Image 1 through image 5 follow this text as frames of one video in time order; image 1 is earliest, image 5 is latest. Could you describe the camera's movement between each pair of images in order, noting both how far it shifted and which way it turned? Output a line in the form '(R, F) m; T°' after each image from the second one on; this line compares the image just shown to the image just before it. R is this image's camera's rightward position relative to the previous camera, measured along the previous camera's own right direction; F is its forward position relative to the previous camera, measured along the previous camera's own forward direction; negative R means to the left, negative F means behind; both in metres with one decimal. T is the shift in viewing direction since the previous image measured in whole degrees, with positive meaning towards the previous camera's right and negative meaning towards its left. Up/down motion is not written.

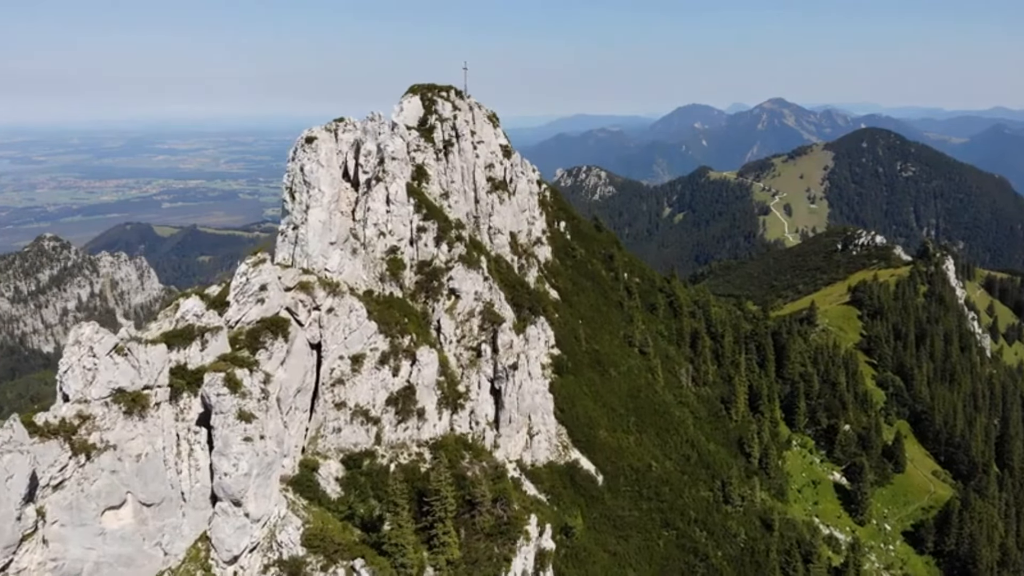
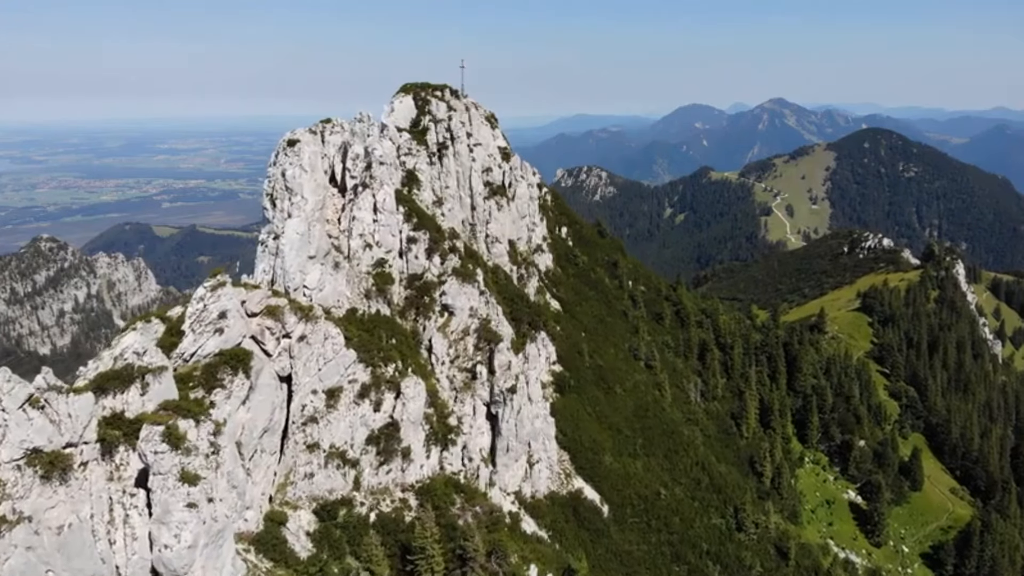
(+0.3, +6.7) m; 0°
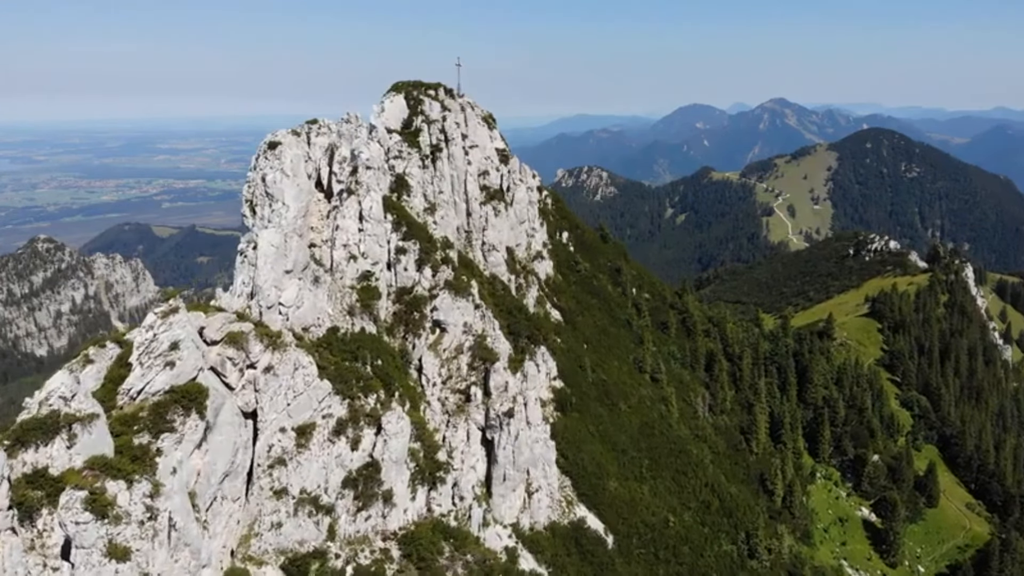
(+0.3, +5.8) m; 0°
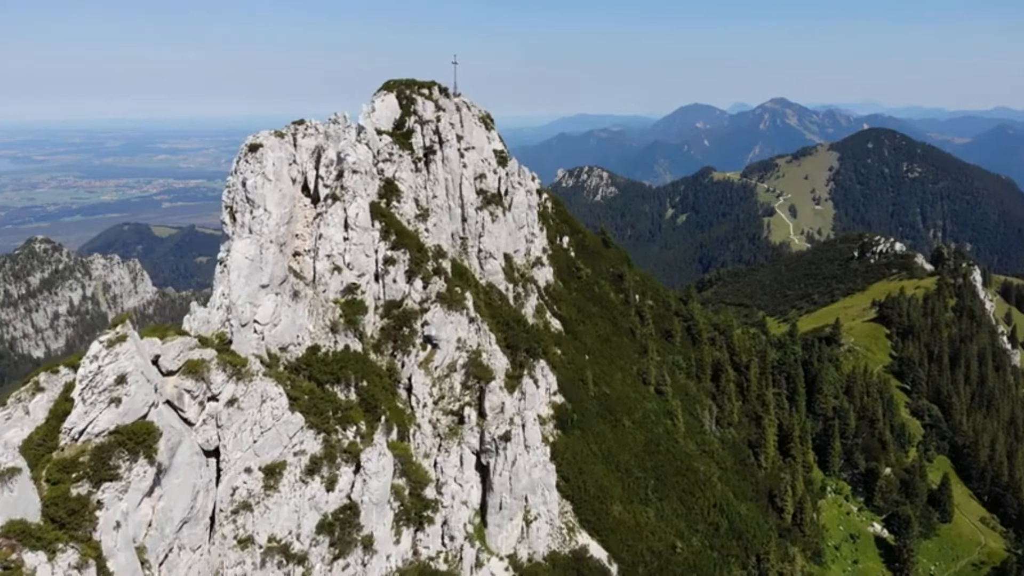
(+0.3, +4.9) m; 0°
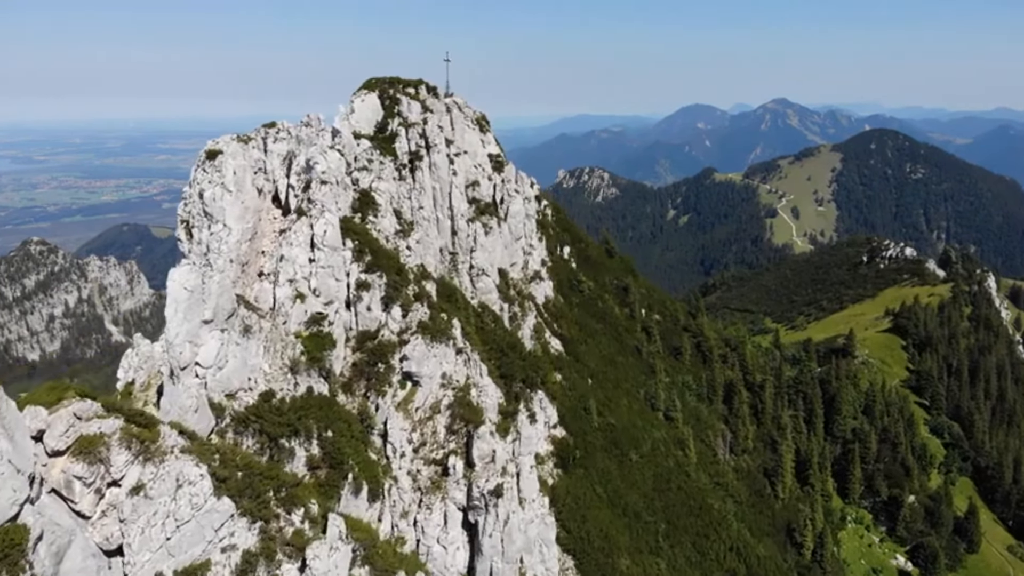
(+0.7, +8.6) m; 0°
